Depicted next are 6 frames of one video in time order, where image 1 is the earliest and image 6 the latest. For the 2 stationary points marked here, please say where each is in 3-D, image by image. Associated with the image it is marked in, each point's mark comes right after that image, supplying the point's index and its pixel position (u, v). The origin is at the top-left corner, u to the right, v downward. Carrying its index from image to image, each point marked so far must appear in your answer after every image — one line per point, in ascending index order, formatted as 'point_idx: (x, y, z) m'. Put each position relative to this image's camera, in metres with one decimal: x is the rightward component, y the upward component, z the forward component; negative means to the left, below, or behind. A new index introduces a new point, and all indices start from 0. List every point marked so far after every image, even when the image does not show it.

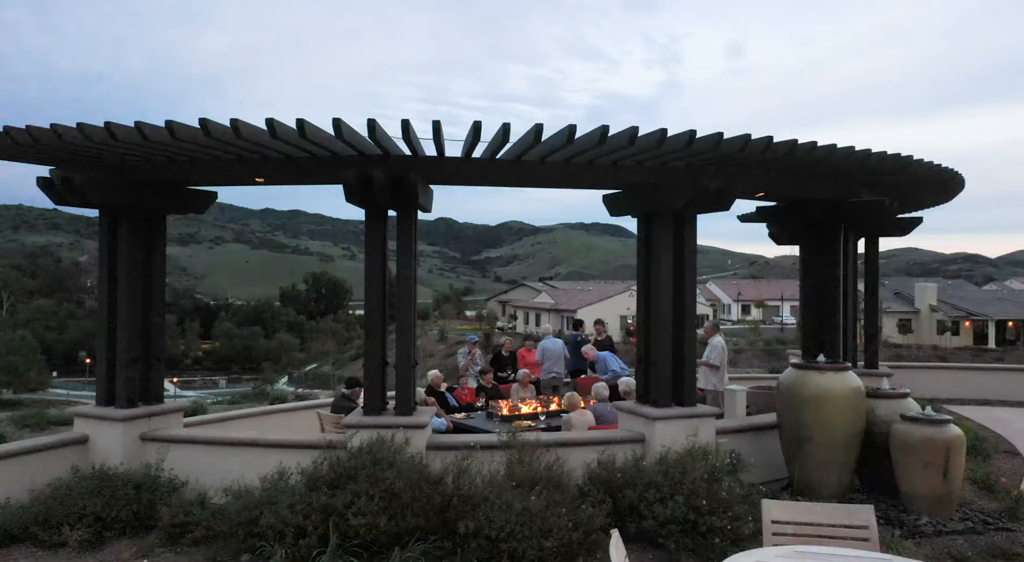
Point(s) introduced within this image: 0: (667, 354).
0: (+1.4, -0.7, +6.9) m
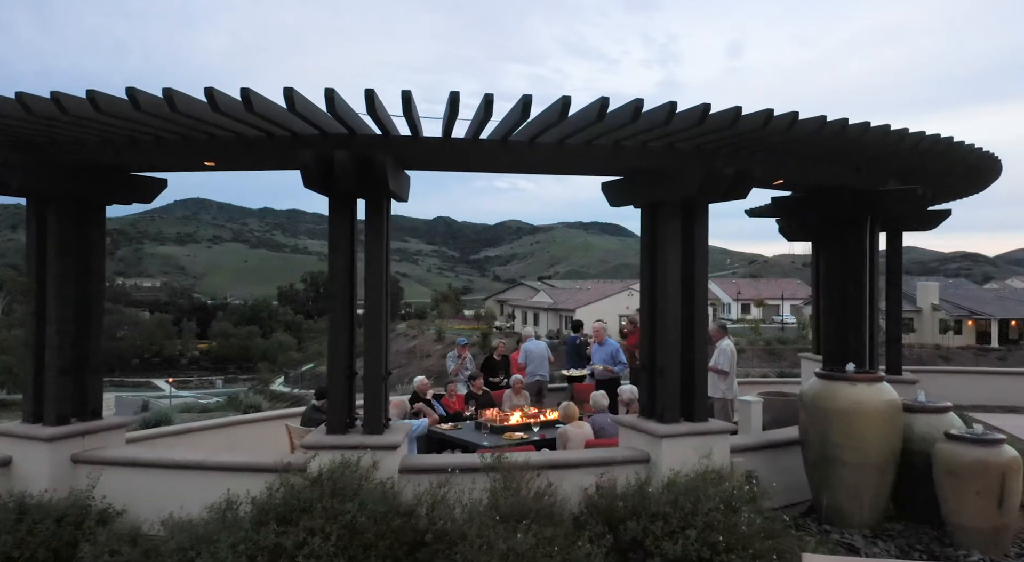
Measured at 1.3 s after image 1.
0: (+1.3, -0.6, +6.1) m
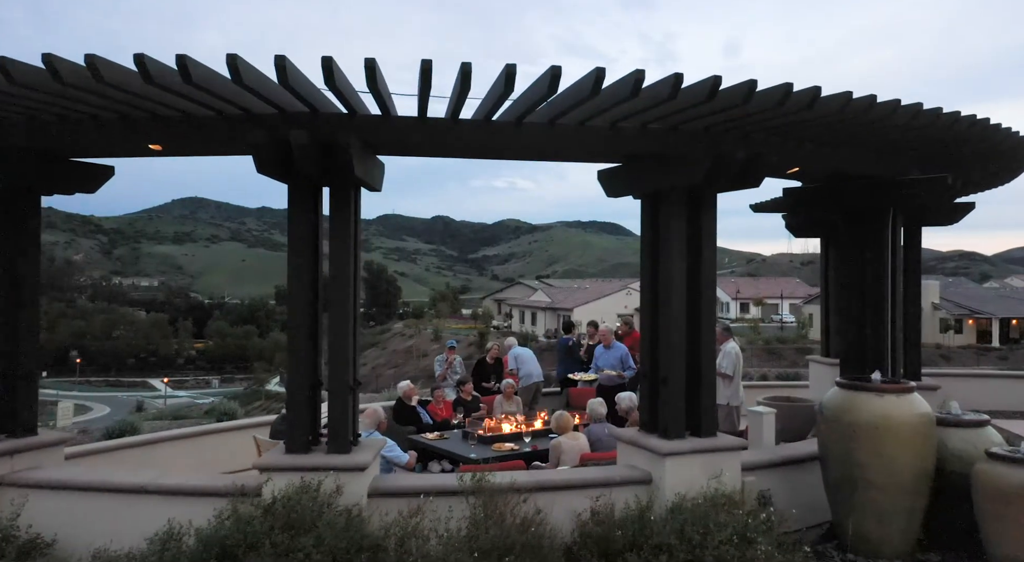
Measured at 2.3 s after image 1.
0: (+1.2, -0.6, +5.4) m
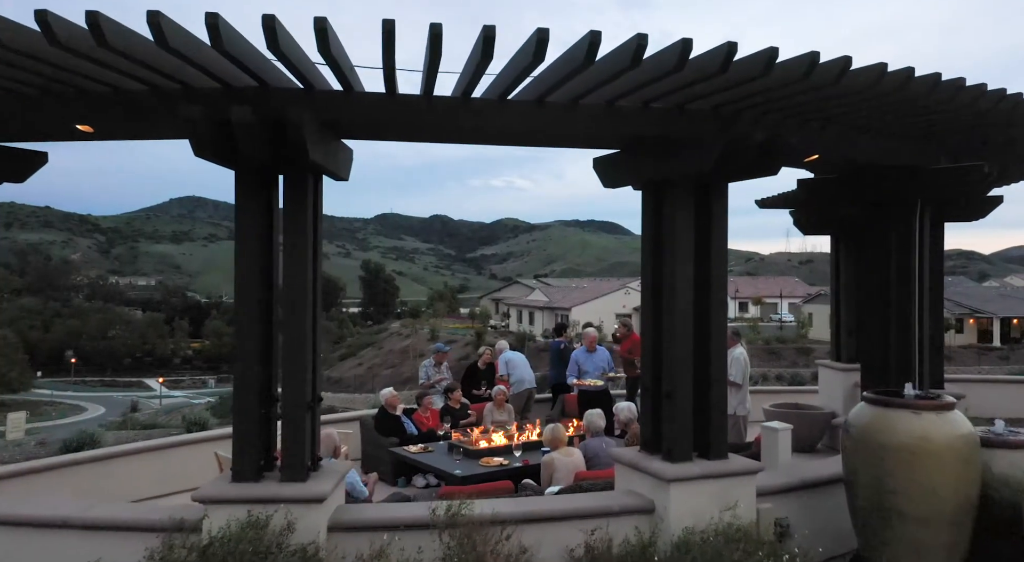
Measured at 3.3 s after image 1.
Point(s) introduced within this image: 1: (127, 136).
0: (+1.1, -0.6, +4.8) m
1: (-2.3, +0.9, +4.6) m
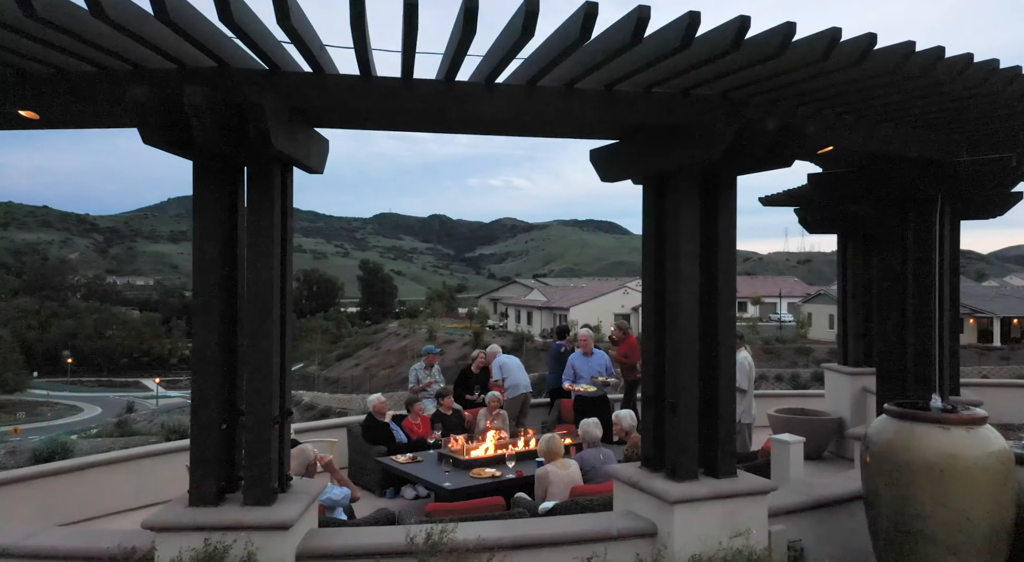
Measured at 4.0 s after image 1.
0: (+1.0, -0.6, +4.4) m
1: (-2.4, +0.9, +4.2) m
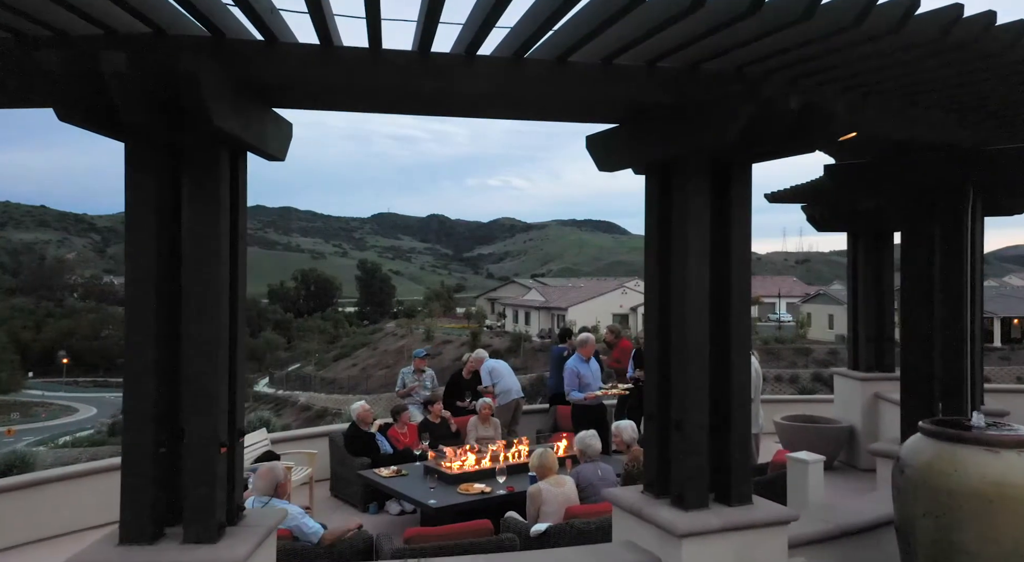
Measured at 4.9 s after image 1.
0: (+1.0, -0.7, +3.9) m
1: (-2.5, +0.9, +3.6) m
